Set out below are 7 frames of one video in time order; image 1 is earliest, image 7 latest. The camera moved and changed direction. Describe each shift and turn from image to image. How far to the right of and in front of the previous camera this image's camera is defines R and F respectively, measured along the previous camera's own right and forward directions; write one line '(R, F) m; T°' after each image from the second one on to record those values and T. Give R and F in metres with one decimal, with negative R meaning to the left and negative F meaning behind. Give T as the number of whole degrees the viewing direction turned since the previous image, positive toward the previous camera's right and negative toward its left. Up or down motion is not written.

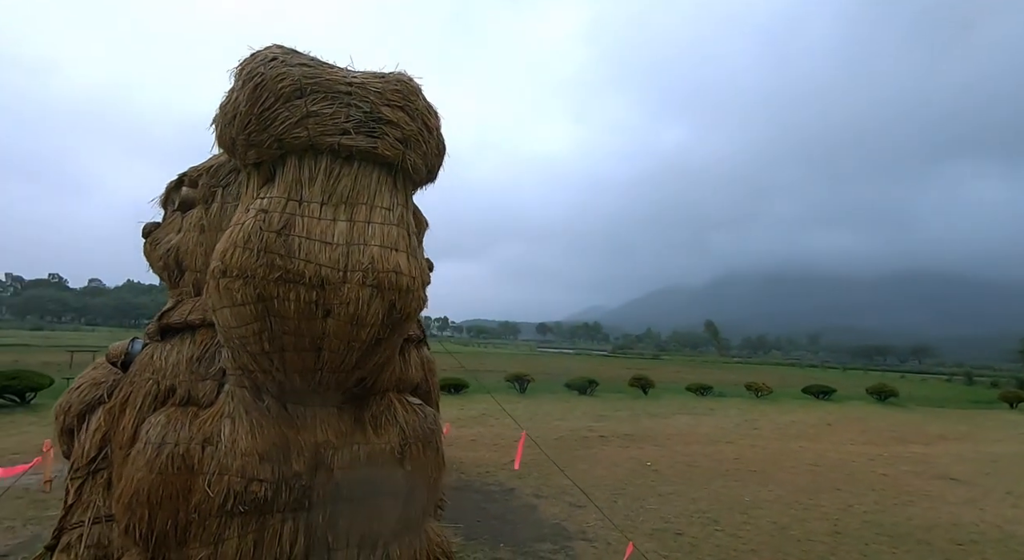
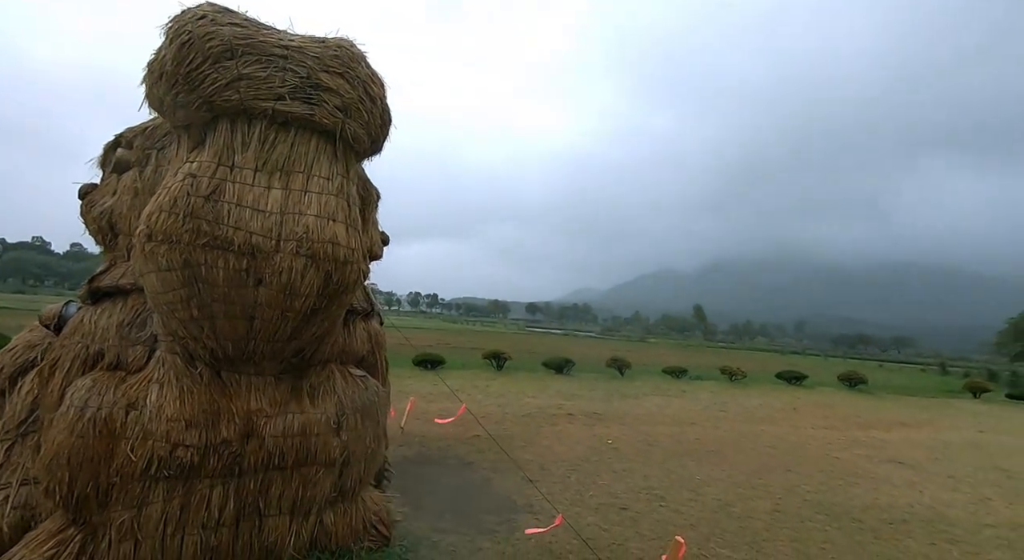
(+0.3, 0.0) m; +1°
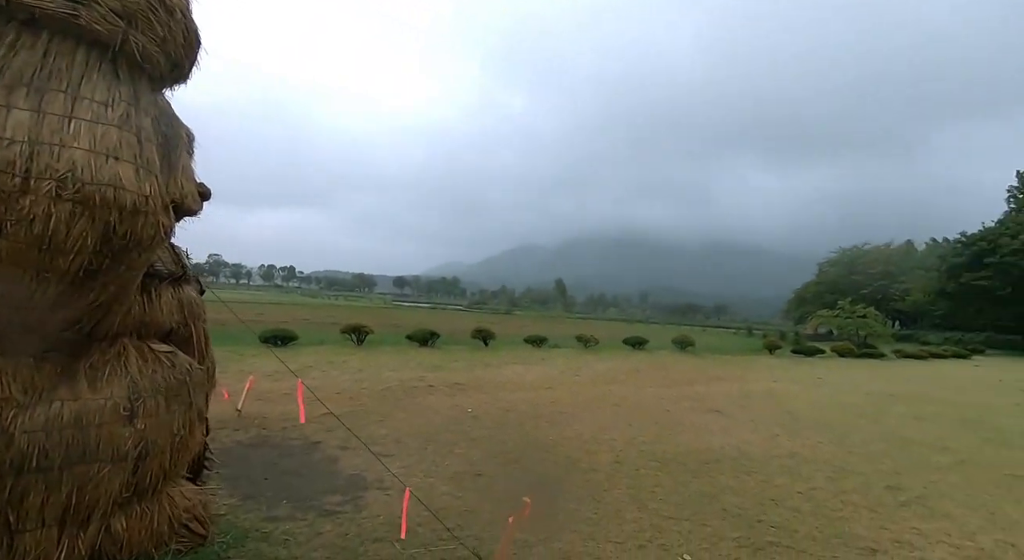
(+0.2, +0.3) m; +14°
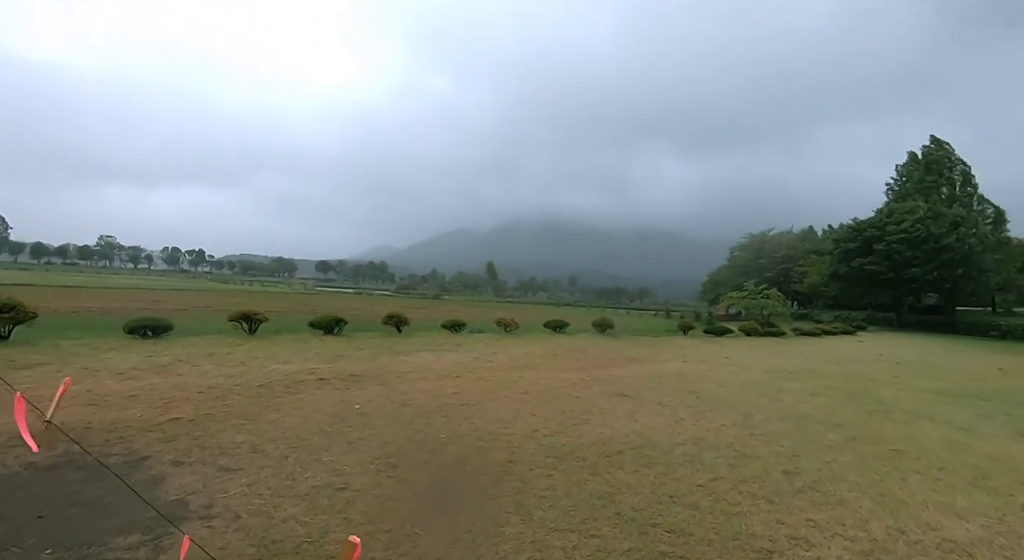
(+0.6, +0.9) m; +7°
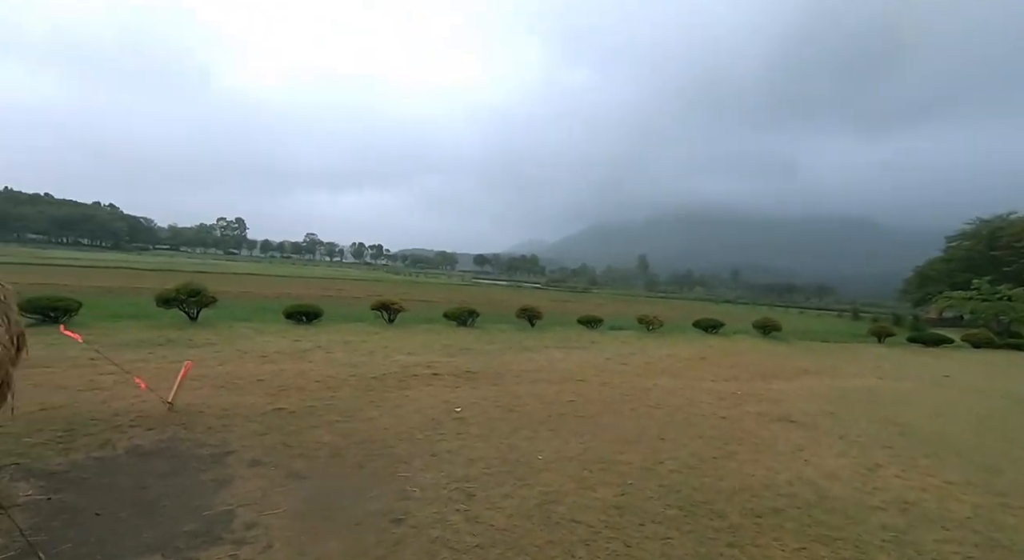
(+0.3, +1.3) m; -16°
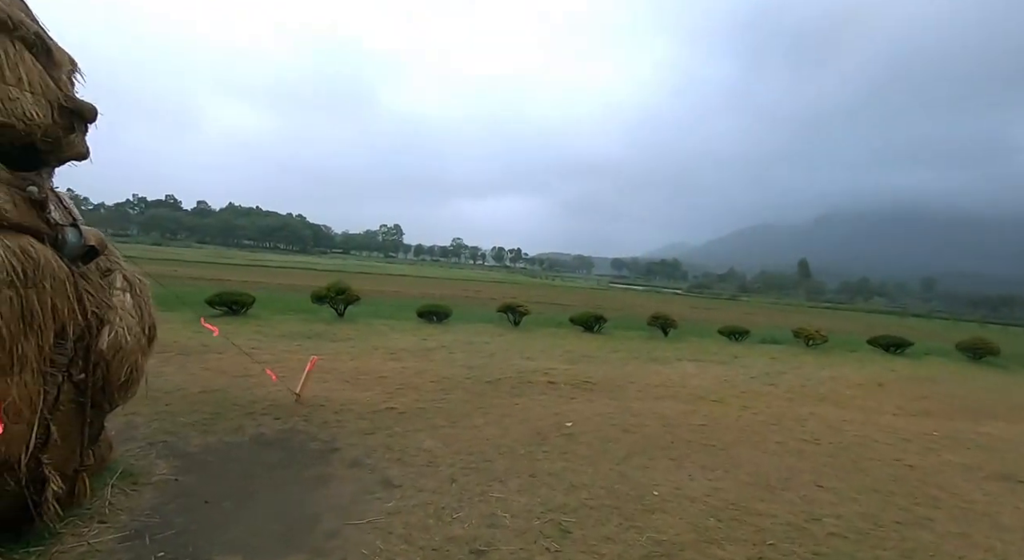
(+0.2, +0.6) m; -14°
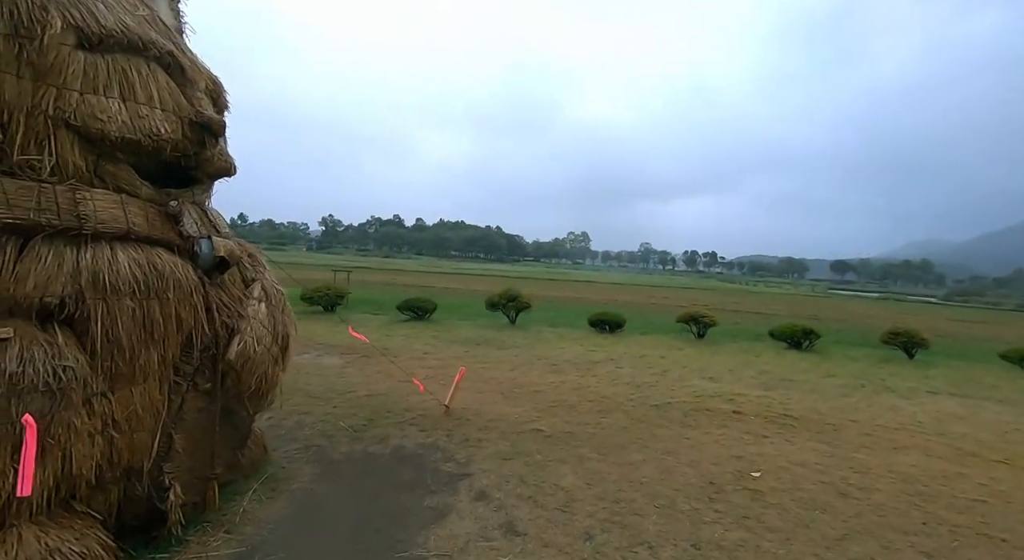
(+0.3, +1.1) m; -20°
